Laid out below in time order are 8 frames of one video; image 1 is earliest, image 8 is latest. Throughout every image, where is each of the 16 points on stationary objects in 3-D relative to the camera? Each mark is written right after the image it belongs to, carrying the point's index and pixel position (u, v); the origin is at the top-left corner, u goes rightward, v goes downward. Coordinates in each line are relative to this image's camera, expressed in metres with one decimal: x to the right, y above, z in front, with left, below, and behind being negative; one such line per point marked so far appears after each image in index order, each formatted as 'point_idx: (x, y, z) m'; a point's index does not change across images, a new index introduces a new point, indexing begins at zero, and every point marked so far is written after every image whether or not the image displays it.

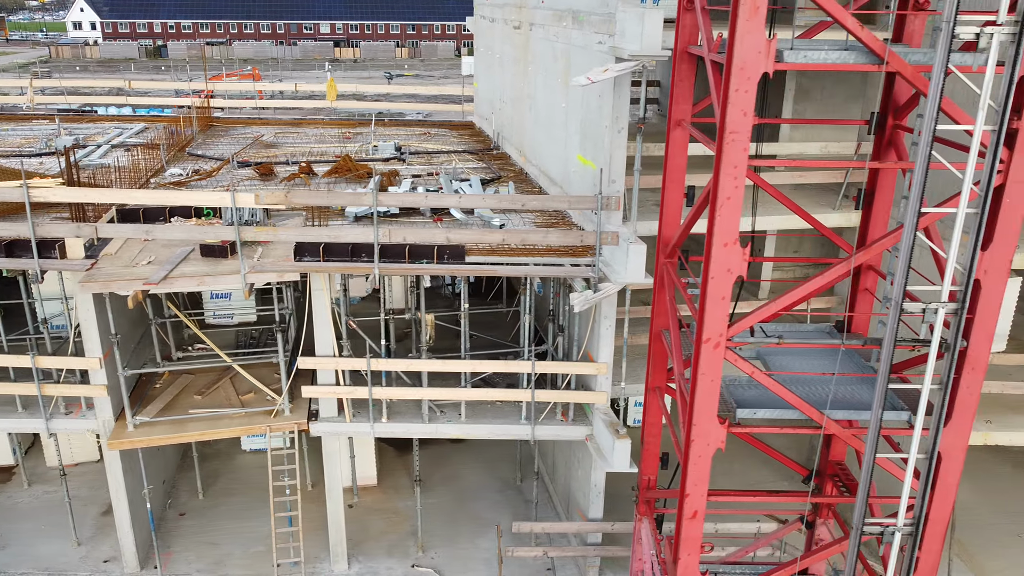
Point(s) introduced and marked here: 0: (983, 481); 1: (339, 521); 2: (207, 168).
0: (+8.6, -3.5, +11.2) m
1: (-2.6, -3.4, +9.1) m
2: (-5.7, +2.3, +11.5) m
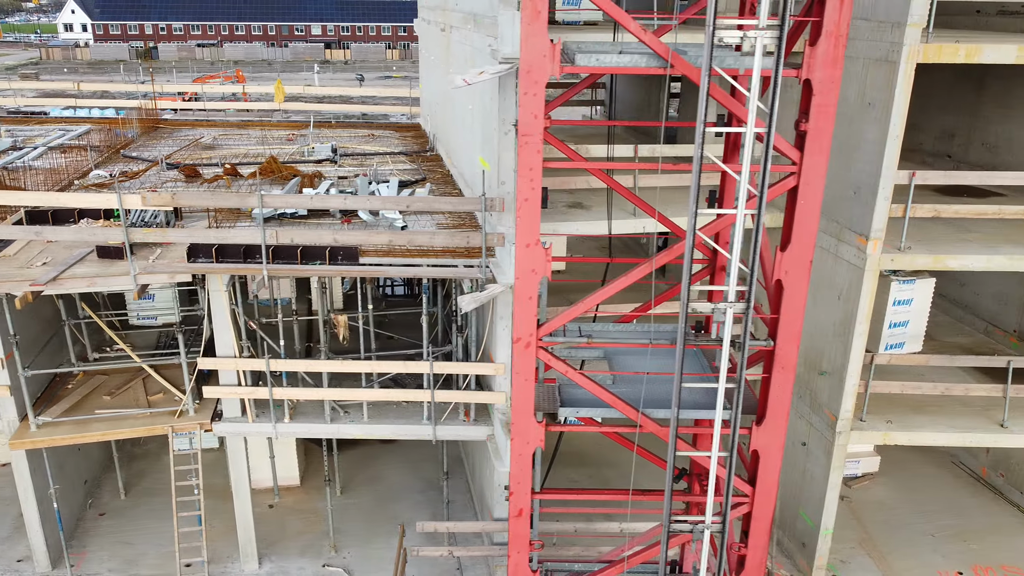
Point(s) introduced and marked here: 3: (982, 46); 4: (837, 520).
0: (+7.2, -3.5, +11.3) m
1: (-3.9, -3.5, +9.1) m
2: (-7.1, +2.2, +11.6) m
3: (+5.6, +2.9, +7.2) m
4: (+5.5, -3.9, +10.4) m
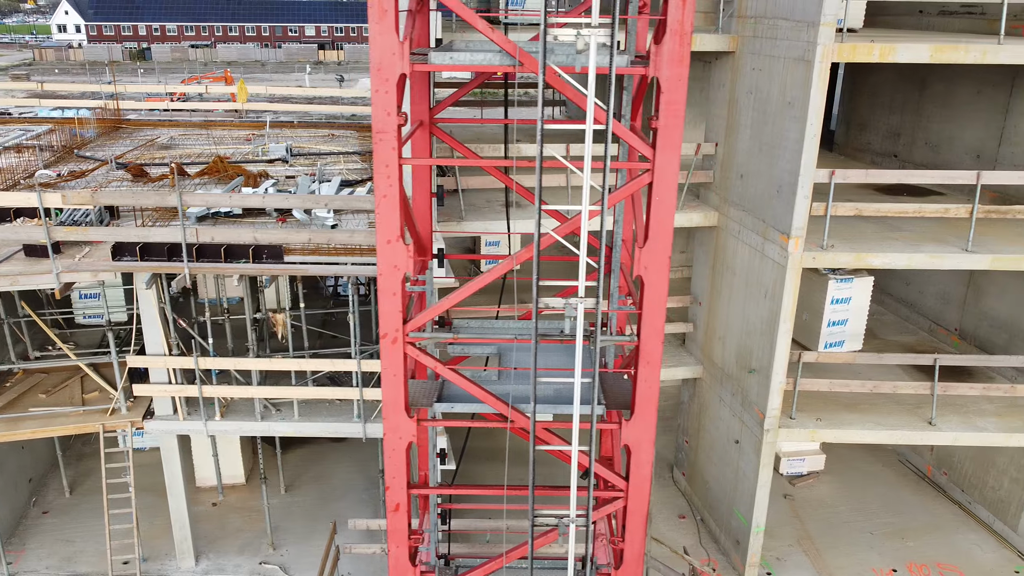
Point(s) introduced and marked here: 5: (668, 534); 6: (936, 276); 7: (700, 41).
0: (+6.3, -3.5, +11.3) m
1: (-4.9, -3.4, +9.2) m
2: (-8.1, +2.3, +11.6) m
3: (+4.6, +2.9, +7.3) m
4: (+4.5, -3.9, +10.4) m
5: (+2.6, -4.0, +10.1) m
6: (+7.6, +0.2, +11.0) m
7: (+2.7, +3.5, +8.7) m
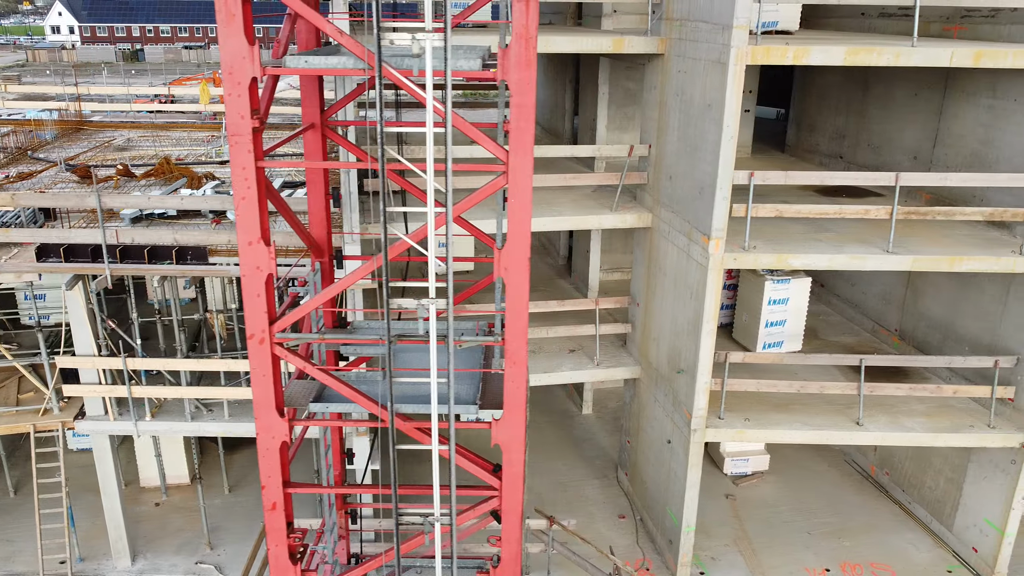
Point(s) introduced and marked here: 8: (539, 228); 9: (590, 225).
0: (+5.2, -3.5, +11.4) m
1: (-5.9, -3.5, +9.2) m
2: (-9.1, +2.2, +11.7) m
3: (+3.6, +2.9, +7.3) m
4: (+3.5, -3.9, +10.4) m
5: (+1.6, -4.1, +10.1) m
6: (+6.6, +0.2, +11.1) m
7: (+1.7, +3.5, +8.8) m
8: (+0.4, +0.9, +9.3) m
9: (+1.2, +1.0, +9.4) m
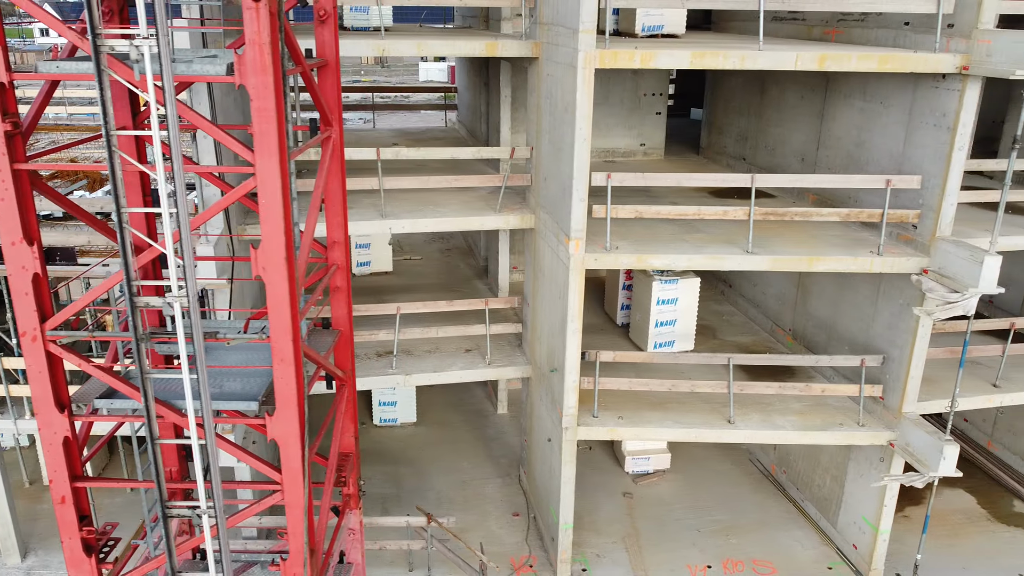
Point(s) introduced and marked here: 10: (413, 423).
0: (+3.4, -3.5, +11.5) m
1: (-7.7, -3.5, +9.3) m
2: (-10.9, +2.2, +11.8) m
3: (+1.7, +2.9, +7.5) m
4: (+1.7, -3.9, +10.6) m
5: (-0.2, -4.1, +10.2) m
6: (+4.8, +0.2, +11.2) m
7: (-0.1, +3.5, +8.9) m
8: (-1.4, +0.9, +9.5) m
9: (-0.6, +1.0, +9.6) m
10: (-2.1, -2.8, +12.7) m
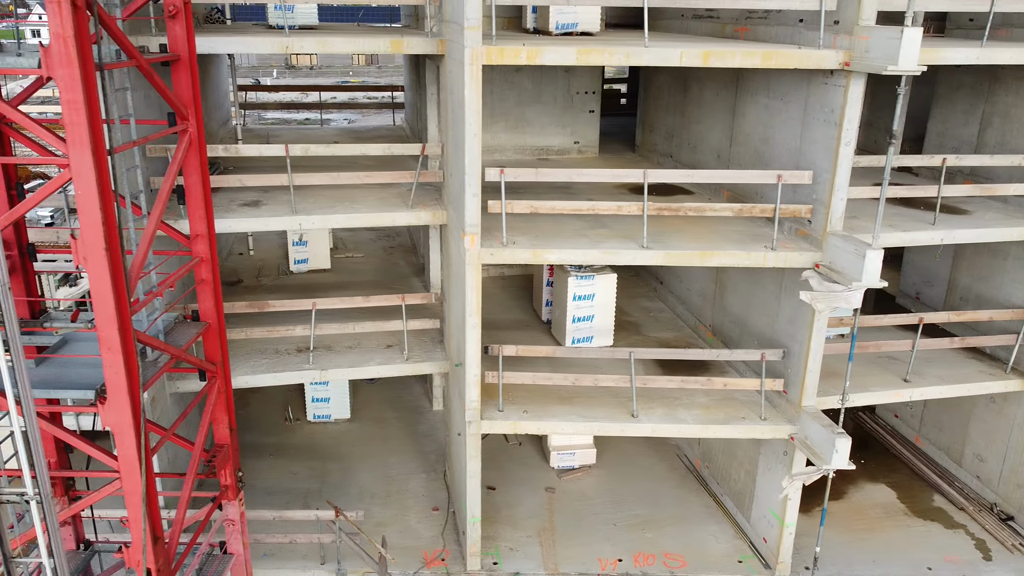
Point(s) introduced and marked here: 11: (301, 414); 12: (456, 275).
0: (+2.1, -3.5, +11.5) m
1: (-9.1, -3.4, +9.4) m
2: (-12.3, +2.3, +11.9) m
3: (+0.3, +3.0, +7.6) m
4: (+0.3, -3.9, +10.6) m
5: (-1.6, -4.0, +10.3) m
6: (+3.4, +0.3, +11.2) m
7: (-1.5, +3.6, +9.0) m
8: (-2.8, +1.0, +9.5) m
9: (-2.0, +1.0, +9.6) m
10: (-3.5, -2.7, +12.8) m
11: (-4.5, -2.7, +13.0) m
12: (-0.8, +0.2, +9.1) m
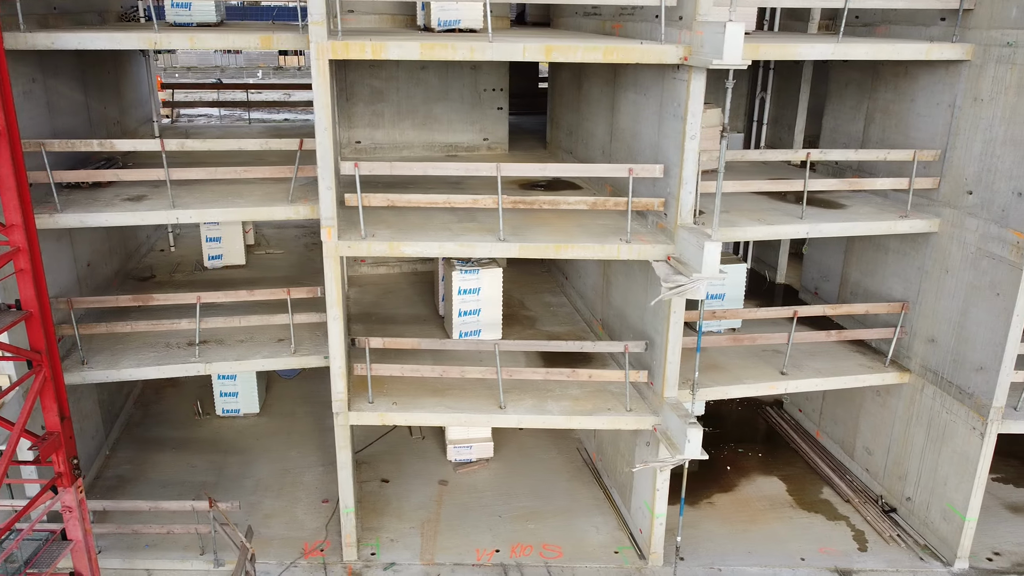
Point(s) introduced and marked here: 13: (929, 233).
0: (+0.1, -3.4, +11.7) m
1: (-11.1, -3.3, +9.5) m
2: (-14.3, +2.4, +12.0) m
3: (-1.6, +3.1, +7.7) m
4: (-1.7, -3.8, +10.7) m
5: (-3.6, -3.9, +10.4) m
6: (+1.5, +0.4, +11.4) m
7: (-3.5, +3.7, +9.1) m
8: (-4.8, +1.1, +9.7) m
9: (-4.0, +1.1, +9.7) m
10: (-5.4, -2.6, +12.9) m
11: (-6.4, -2.6, +13.1) m
12: (-2.8, +0.3, +9.2) m
13: (+6.5, +0.9, +9.6) m
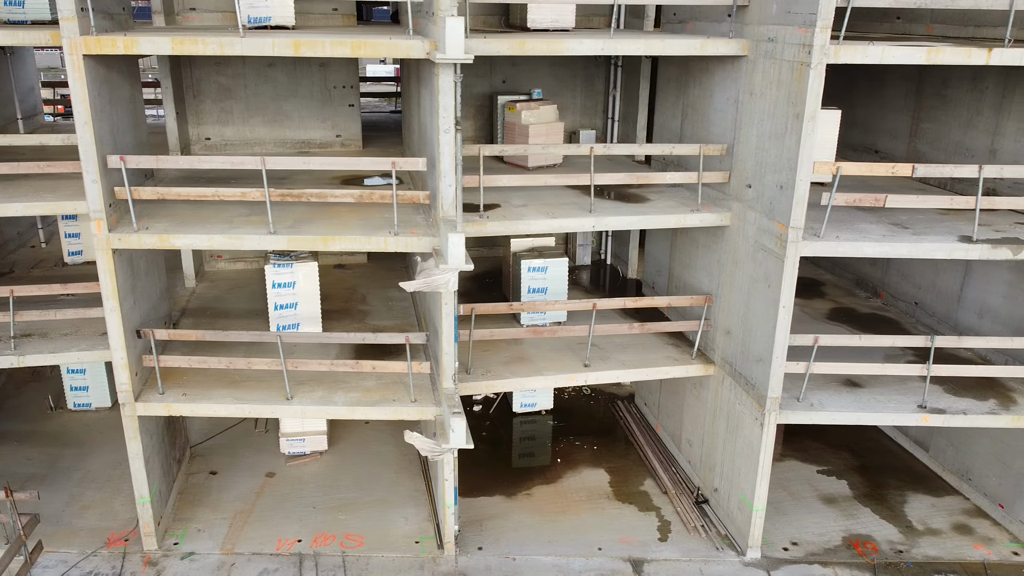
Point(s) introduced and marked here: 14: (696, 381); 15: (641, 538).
0: (-3.1, -3.2, +11.8) m
1: (-14.3, -3.2, +9.6) m
2: (-17.5, +2.5, +12.2) m
3: (-4.8, +3.2, +7.8) m
4: (-4.9, -3.6, +10.9) m
5: (-6.8, -3.8, +10.5) m
6: (-1.7, +0.5, +11.5) m
7: (-6.7, +3.8, +9.3) m
8: (-8.0, +1.2, +9.8) m
9: (-7.2, +1.3, +9.9) m
10: (-8.6, -2.5, +13.0) m
11: (-9.6, -2.5, +13.3) m
12: (-6.0, +0.4, +9.4) m
13: (+3.3, +1.0, +9.7) m
14: (+3.3, -1.7, +10.8) m
15: (+2.1, -4.1, +10.1) m
